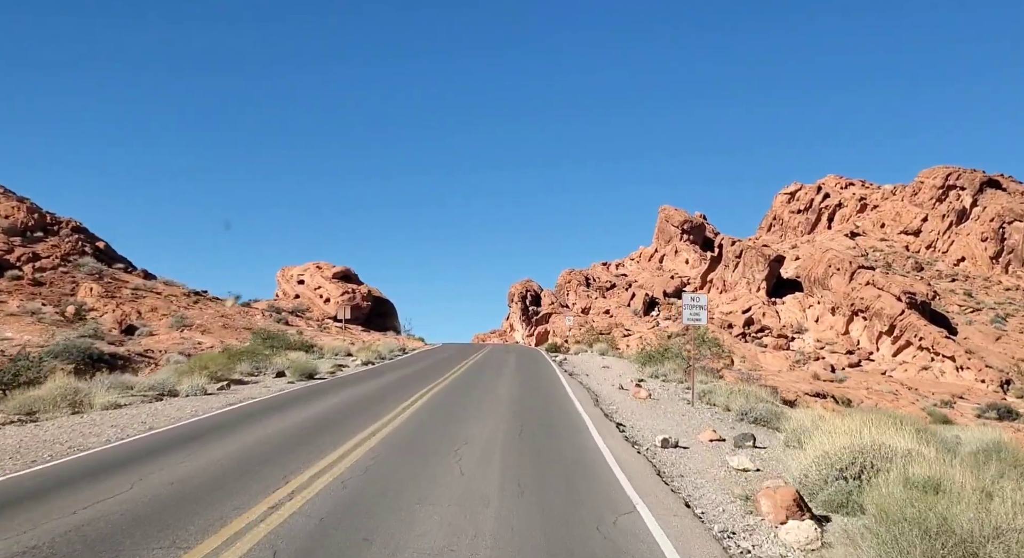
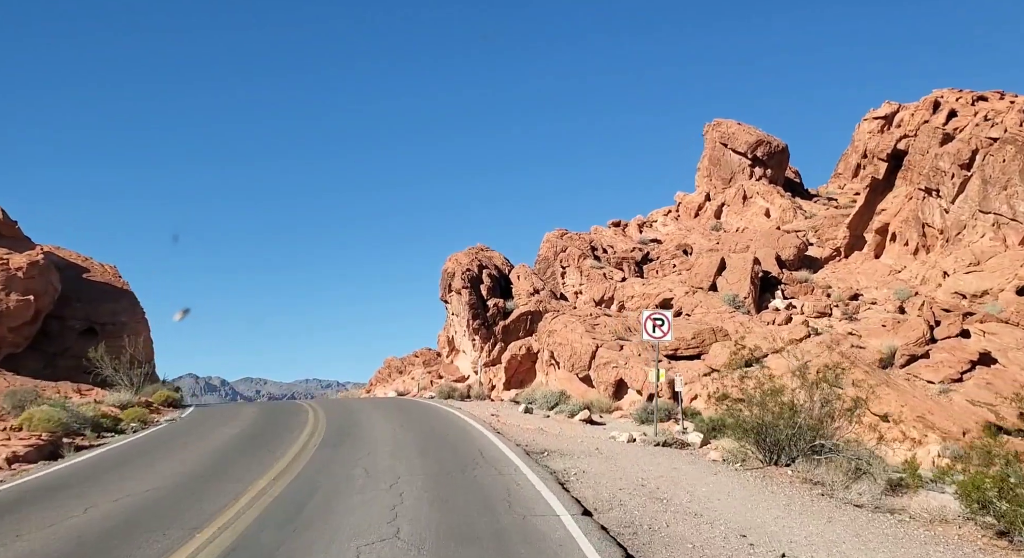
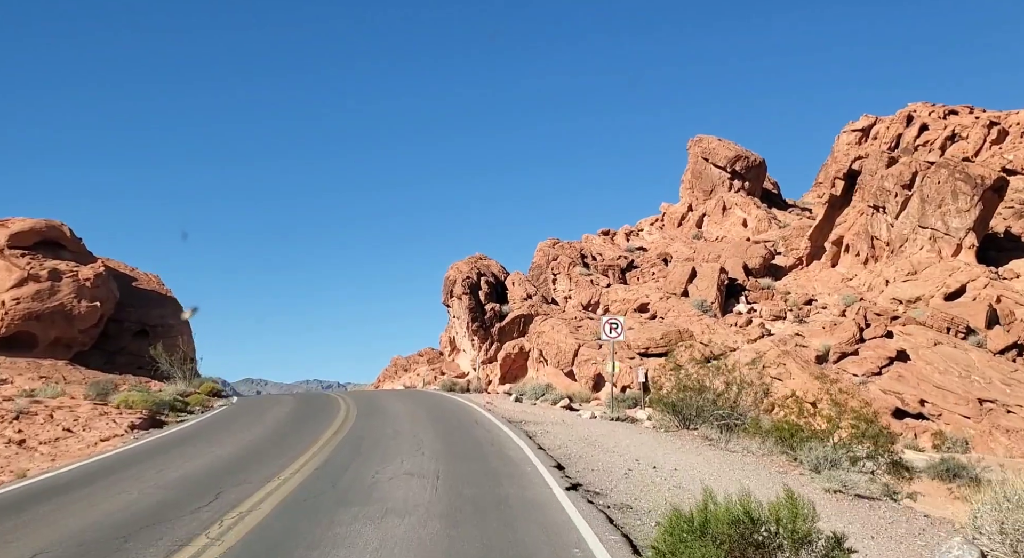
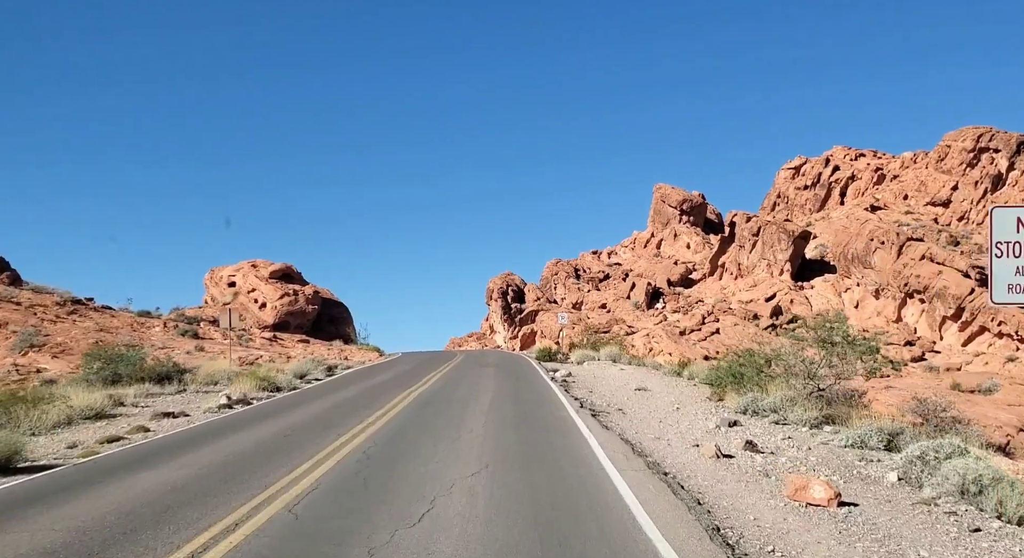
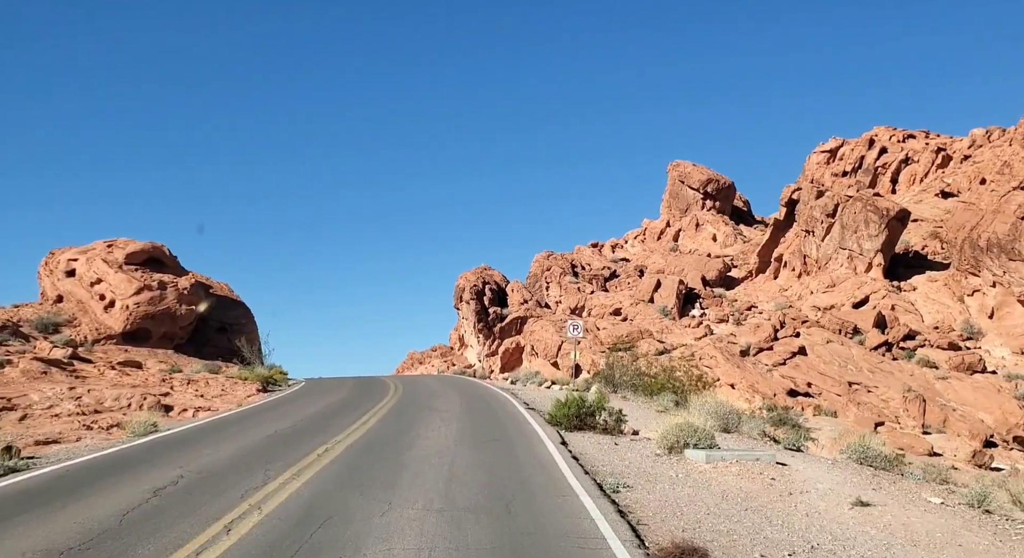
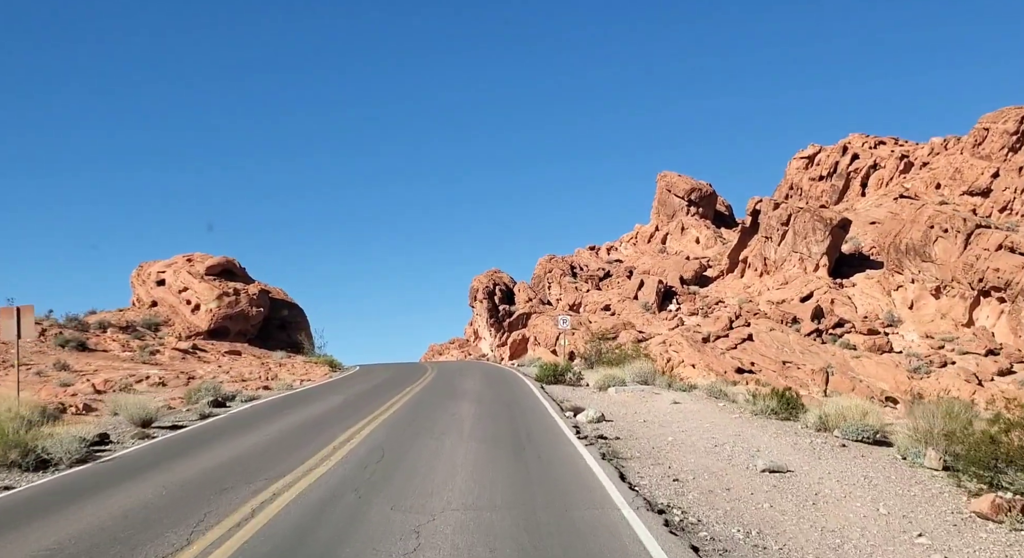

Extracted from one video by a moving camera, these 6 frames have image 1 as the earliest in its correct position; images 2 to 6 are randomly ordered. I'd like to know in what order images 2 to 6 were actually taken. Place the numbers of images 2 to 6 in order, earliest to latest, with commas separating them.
4, 6, 5, 3, 2
